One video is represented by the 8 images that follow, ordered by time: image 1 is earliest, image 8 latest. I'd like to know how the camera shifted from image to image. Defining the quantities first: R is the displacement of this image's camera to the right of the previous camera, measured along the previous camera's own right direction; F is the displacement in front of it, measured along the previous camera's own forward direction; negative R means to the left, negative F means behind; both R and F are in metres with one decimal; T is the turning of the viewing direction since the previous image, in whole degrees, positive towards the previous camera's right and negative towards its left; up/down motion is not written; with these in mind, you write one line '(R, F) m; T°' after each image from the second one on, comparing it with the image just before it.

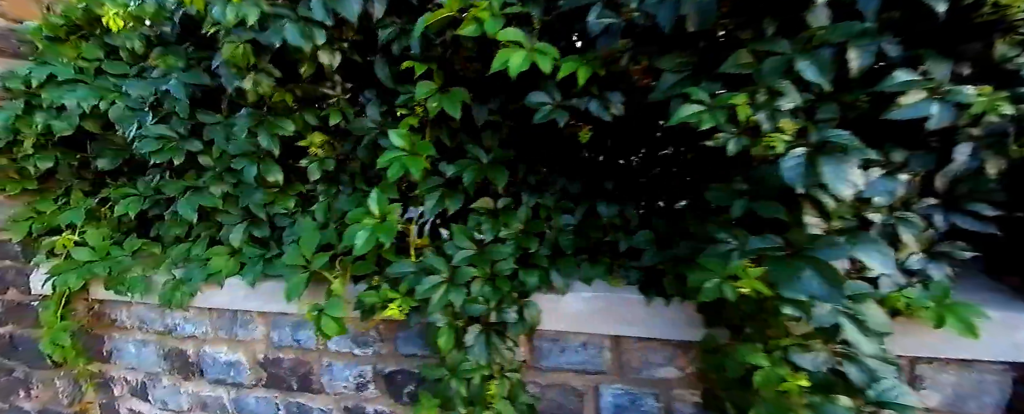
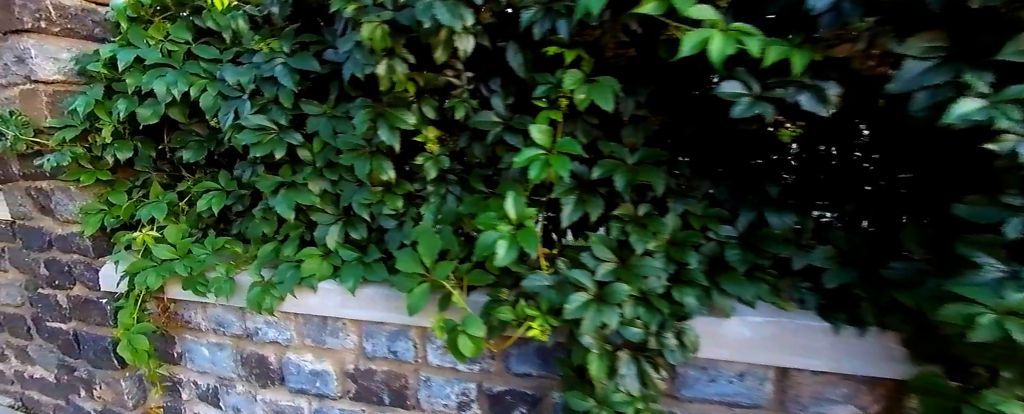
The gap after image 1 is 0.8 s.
(-0.3, +0.1) m; -1°
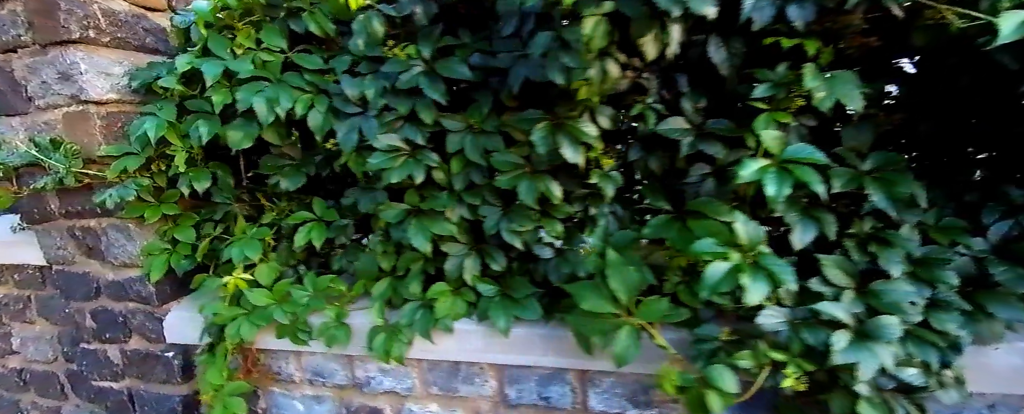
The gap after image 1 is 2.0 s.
(-0.5, +0.2) m; +2°
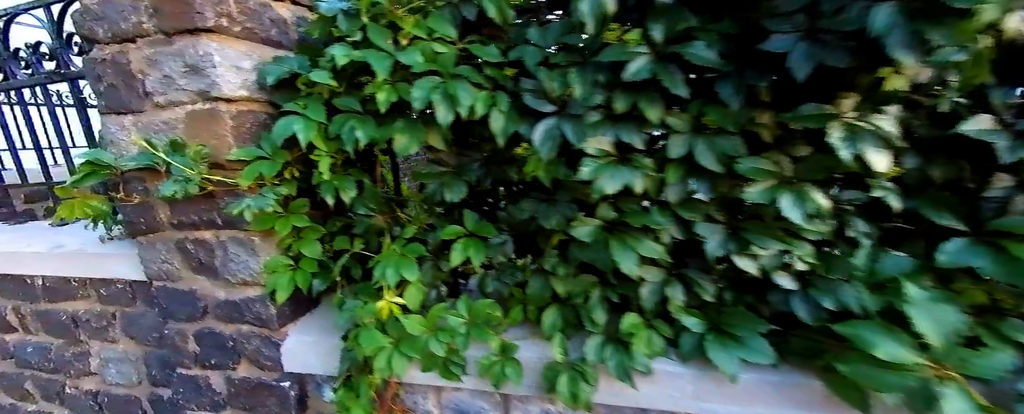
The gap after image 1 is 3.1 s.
(-0.5, +0.2) m; -1°
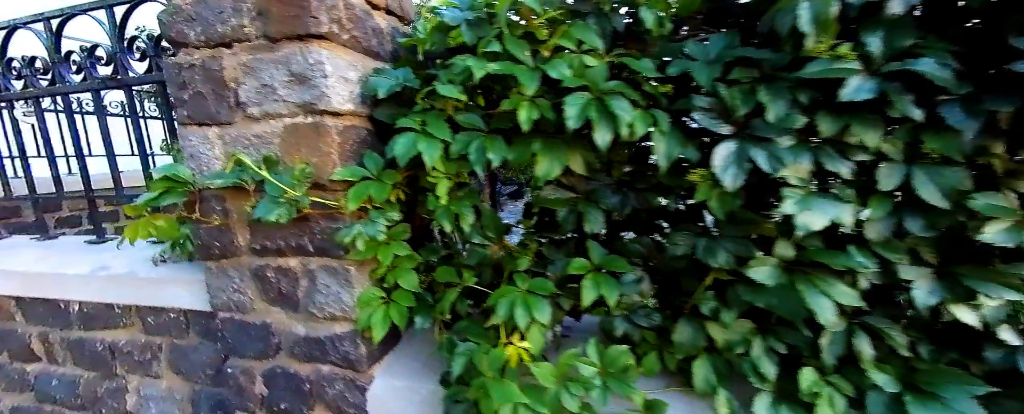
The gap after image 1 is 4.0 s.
(-0.3, +0.1) m; +1°
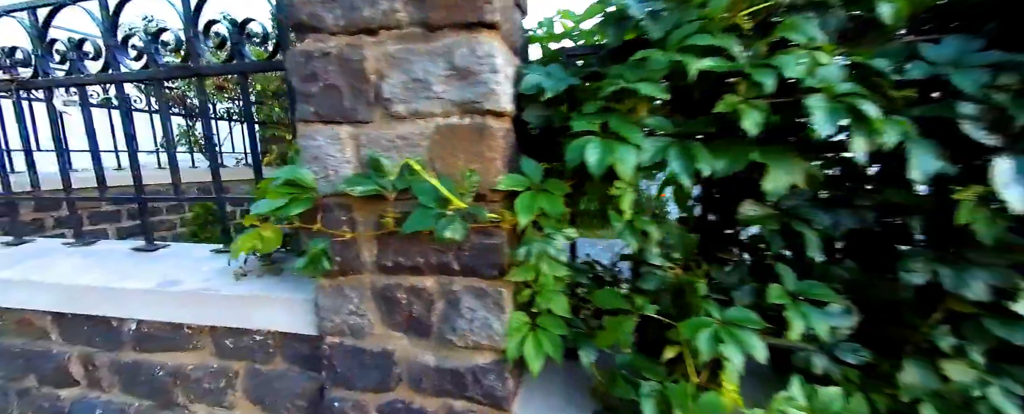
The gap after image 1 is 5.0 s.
(-0.4, +0.1) m; +2°
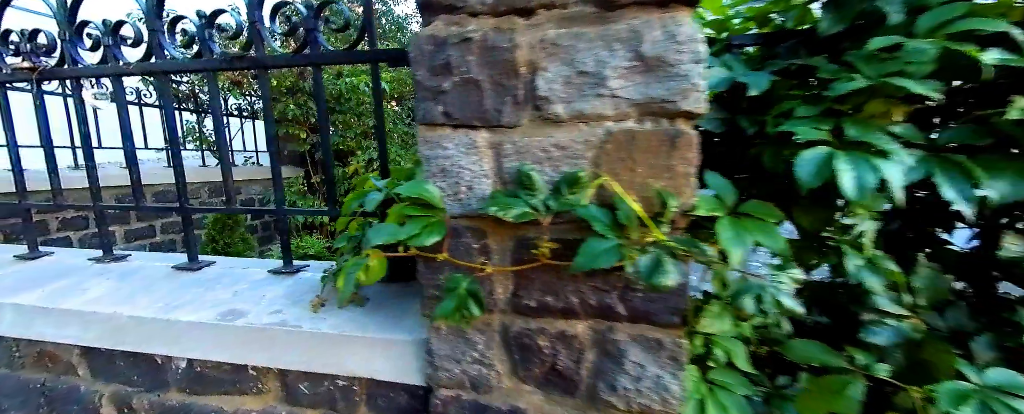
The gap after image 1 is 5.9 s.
(-0.3, +0.2) m; +1°
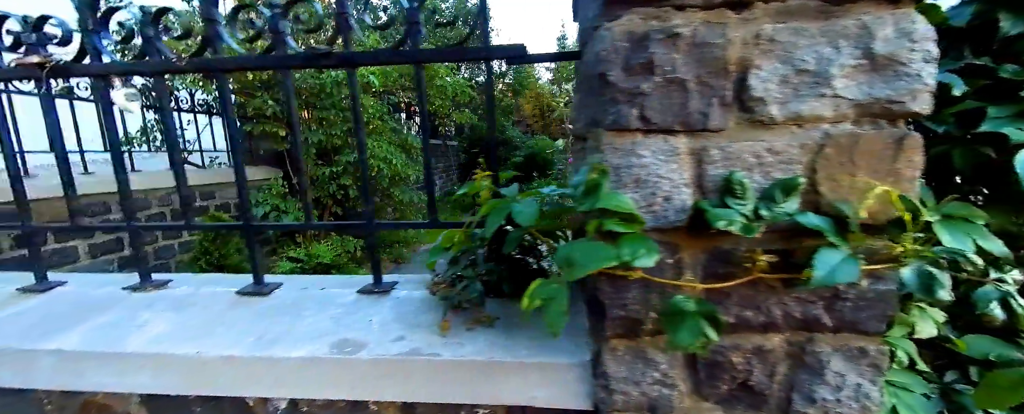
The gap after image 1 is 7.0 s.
(-0.4, +0.1) m; +6°
